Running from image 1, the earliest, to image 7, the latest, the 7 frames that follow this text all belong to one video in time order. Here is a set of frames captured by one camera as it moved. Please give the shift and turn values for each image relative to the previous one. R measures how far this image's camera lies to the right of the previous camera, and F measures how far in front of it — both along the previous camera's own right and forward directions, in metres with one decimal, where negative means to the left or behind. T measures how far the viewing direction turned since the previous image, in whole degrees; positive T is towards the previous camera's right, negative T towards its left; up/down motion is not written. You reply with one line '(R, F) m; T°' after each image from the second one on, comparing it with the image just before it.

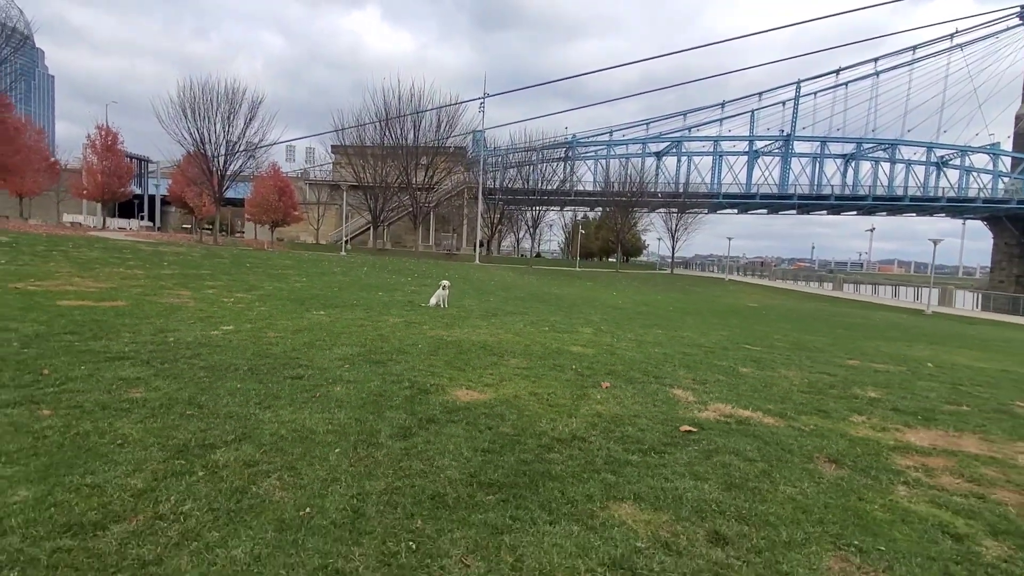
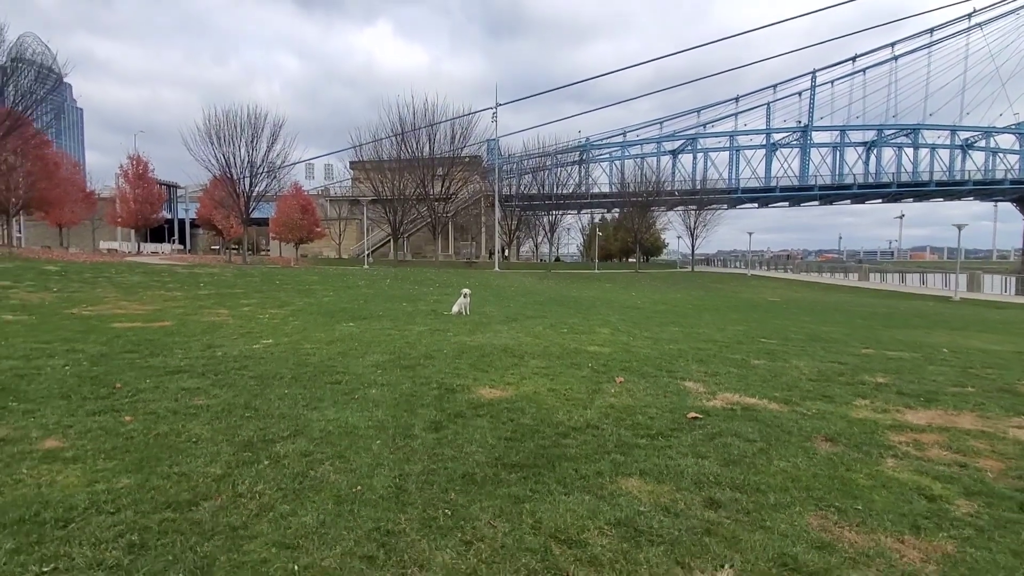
(+0.1, -0.5) m; -2°
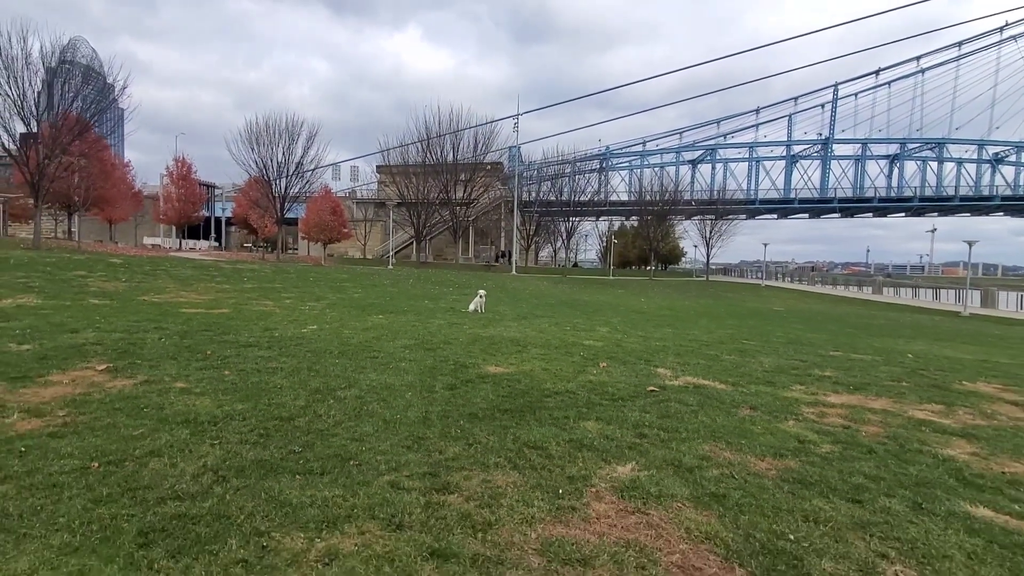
(+0.2, -1.5) m; -2°
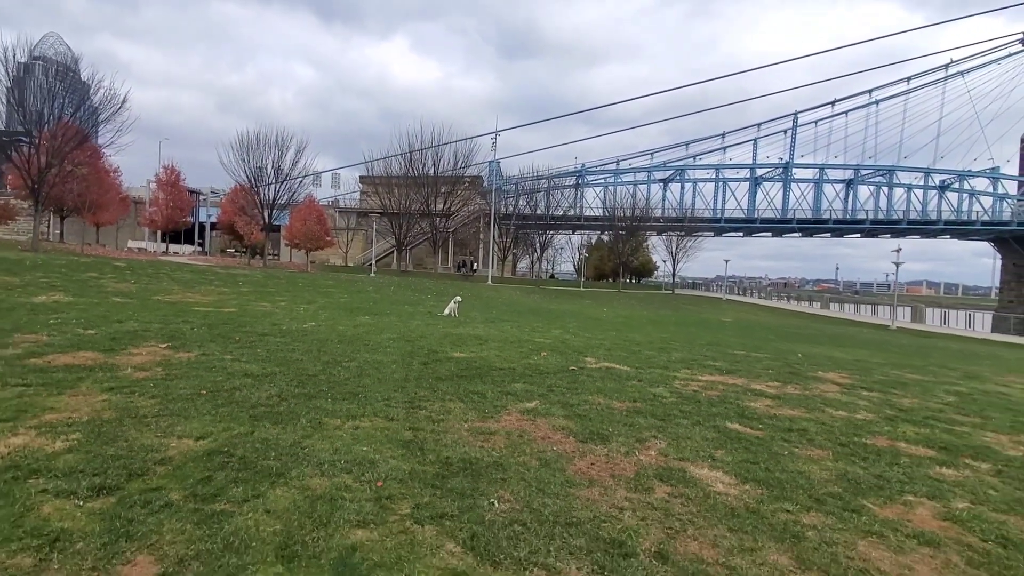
(+0.4, -2.5) m; +2°
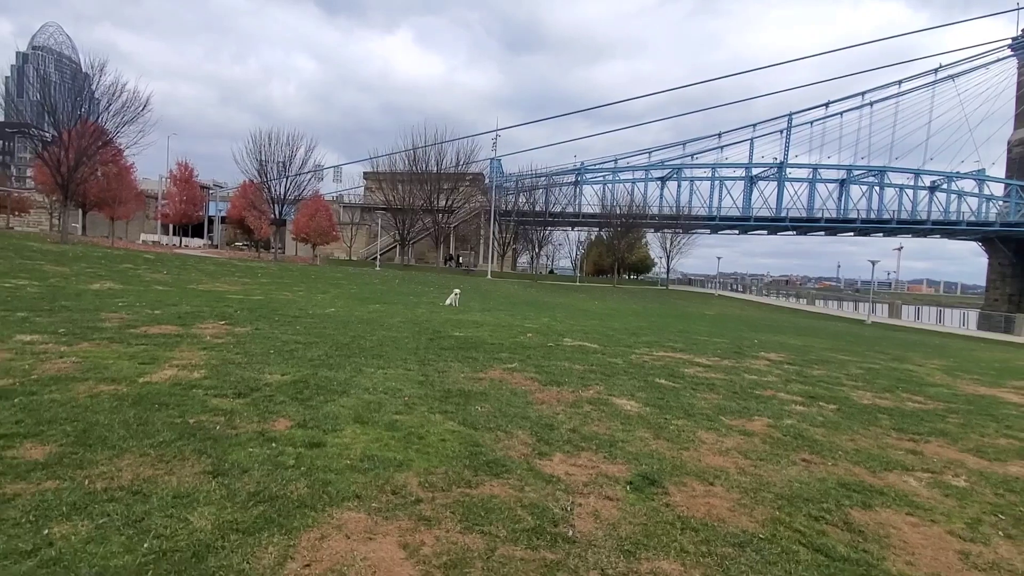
(+0.3, -2.1) m; 0°
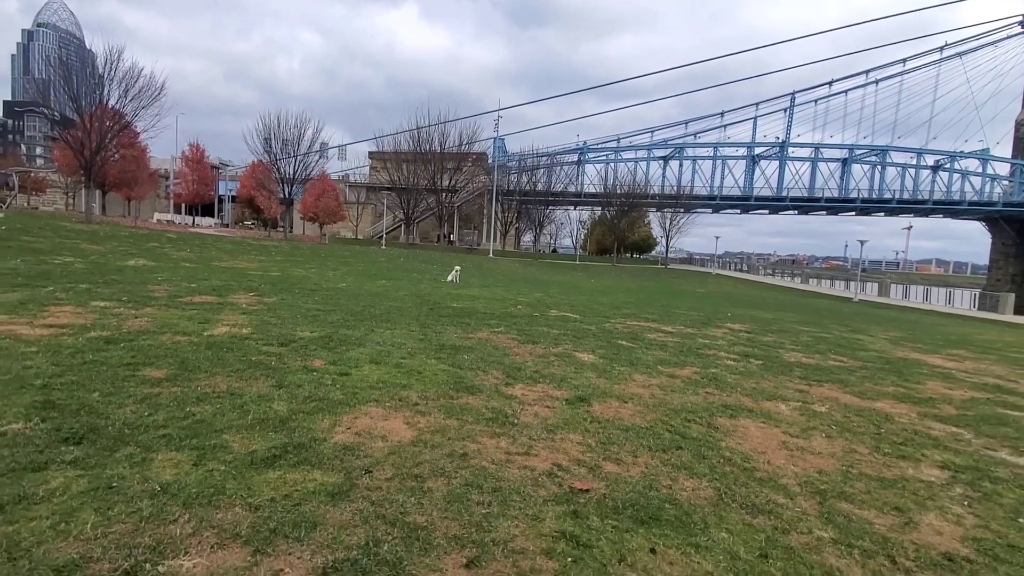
(+0.4, -1.6) m; -1°
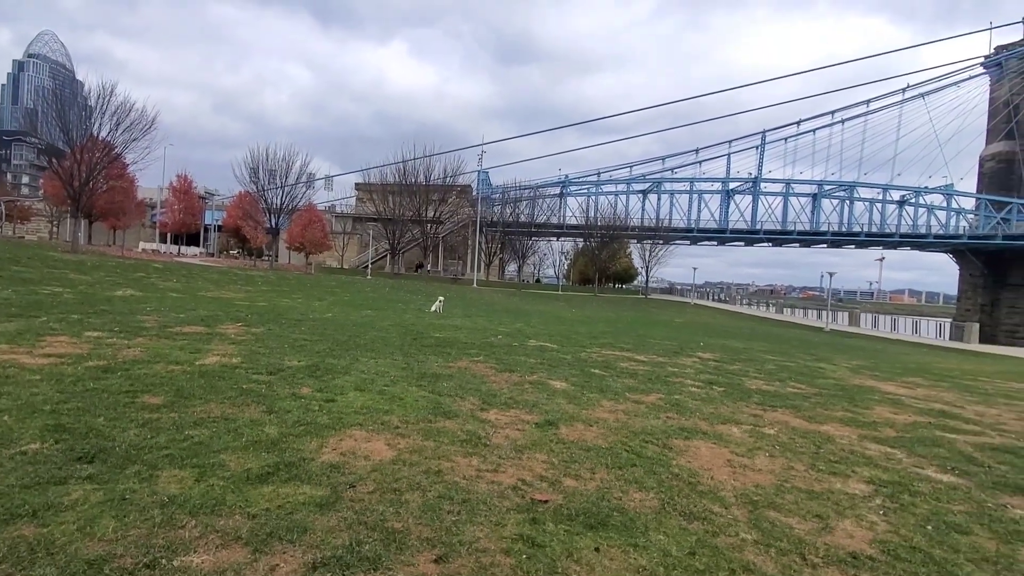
(+0.1, -0.6) m; +2°
